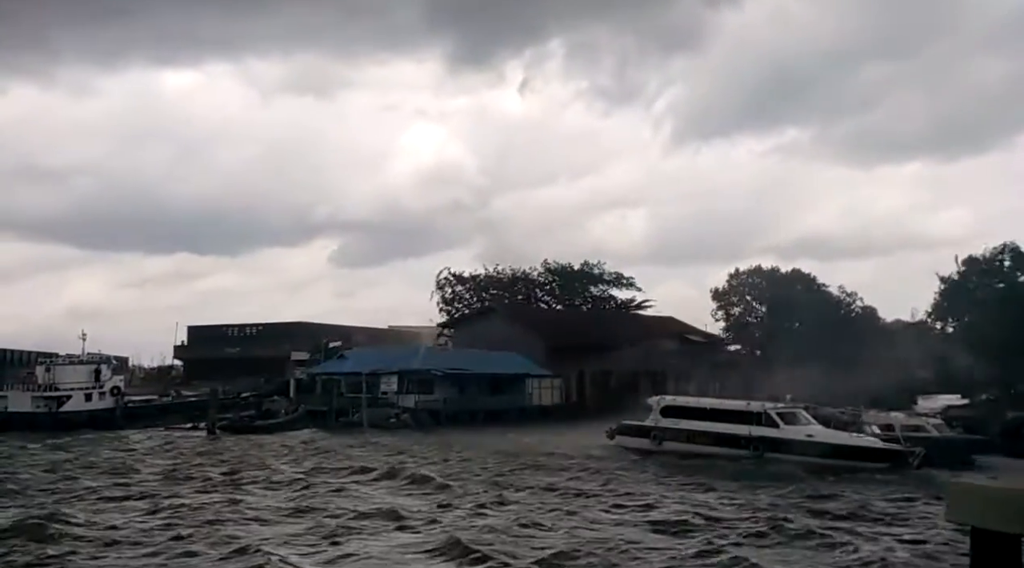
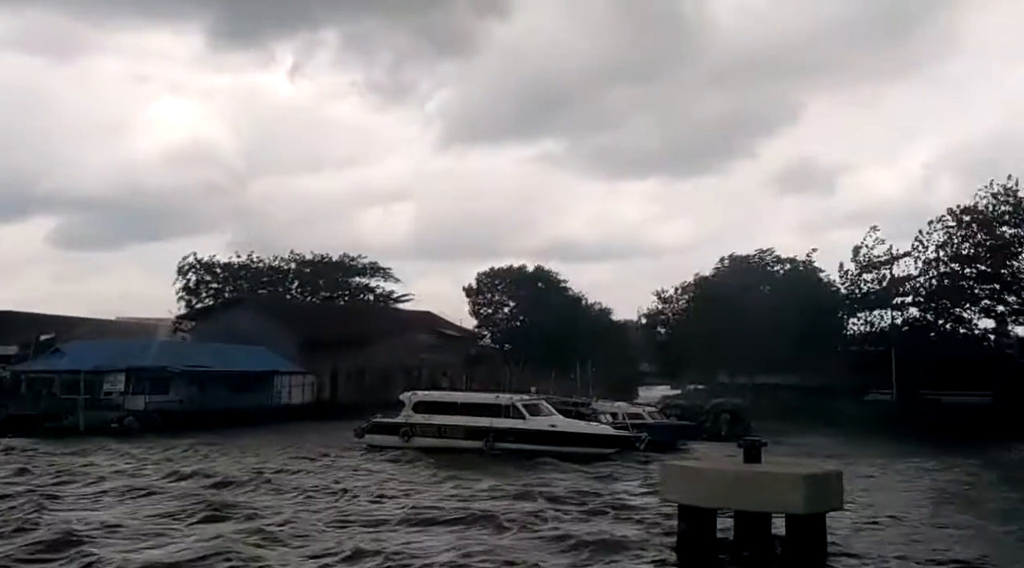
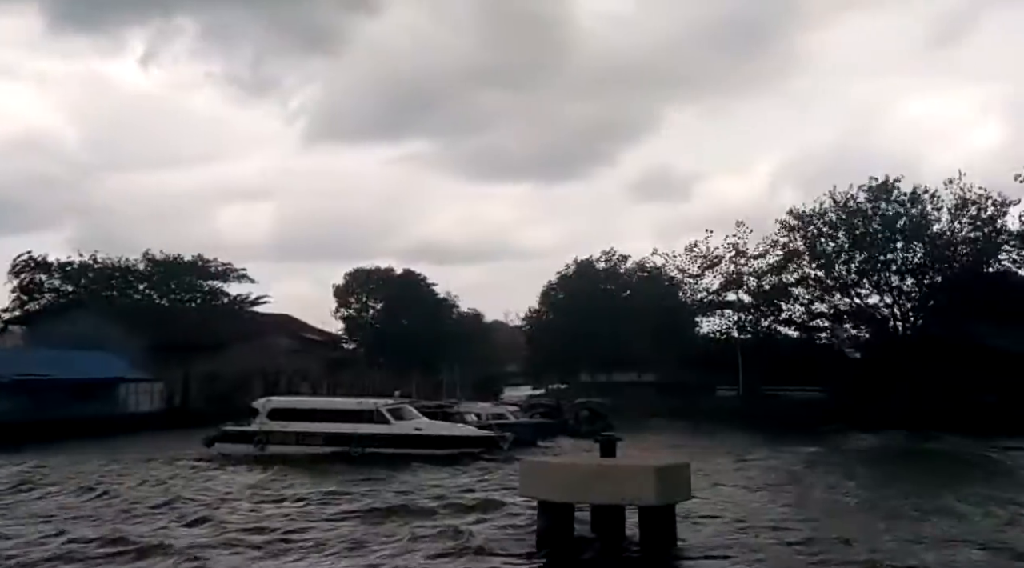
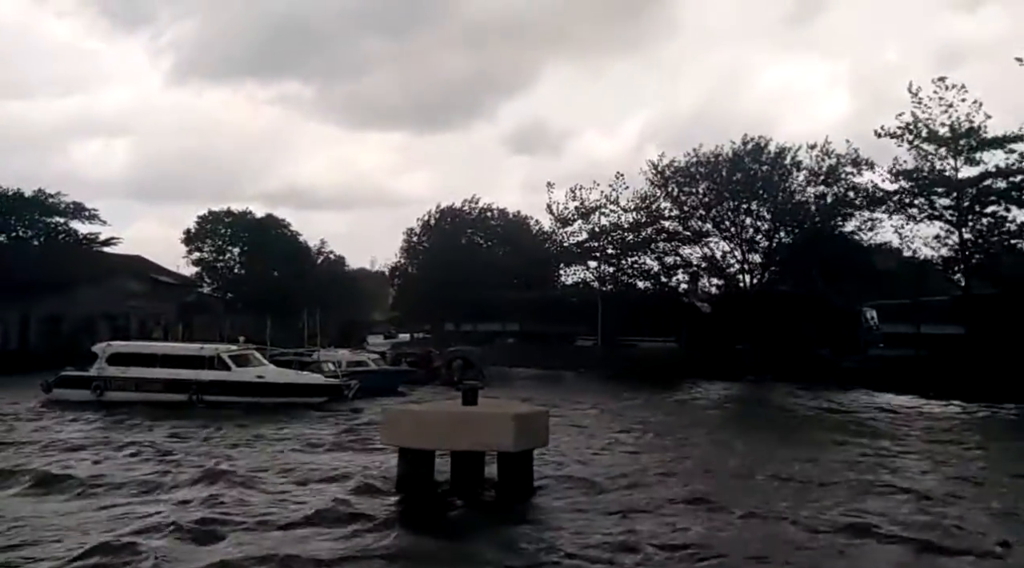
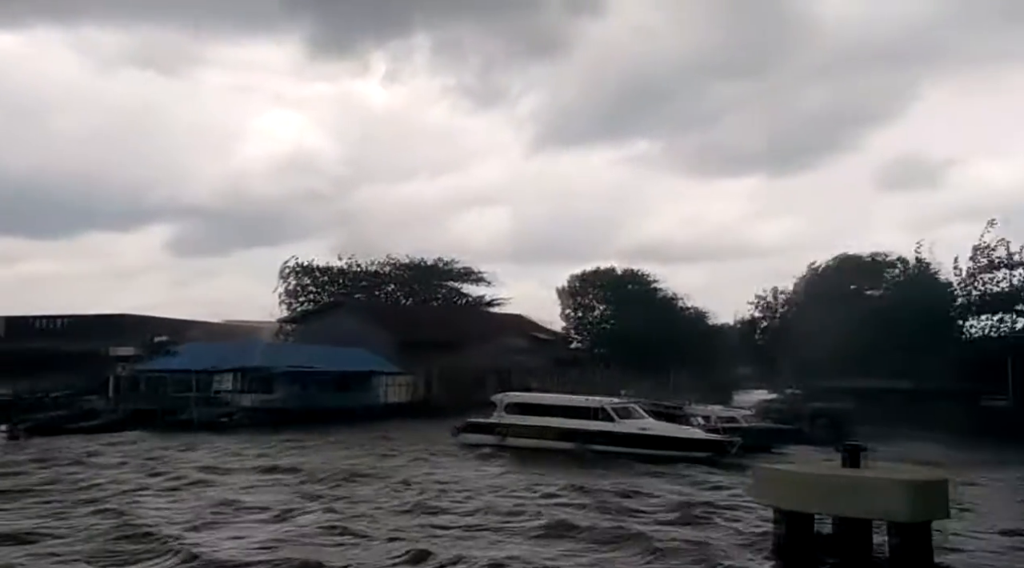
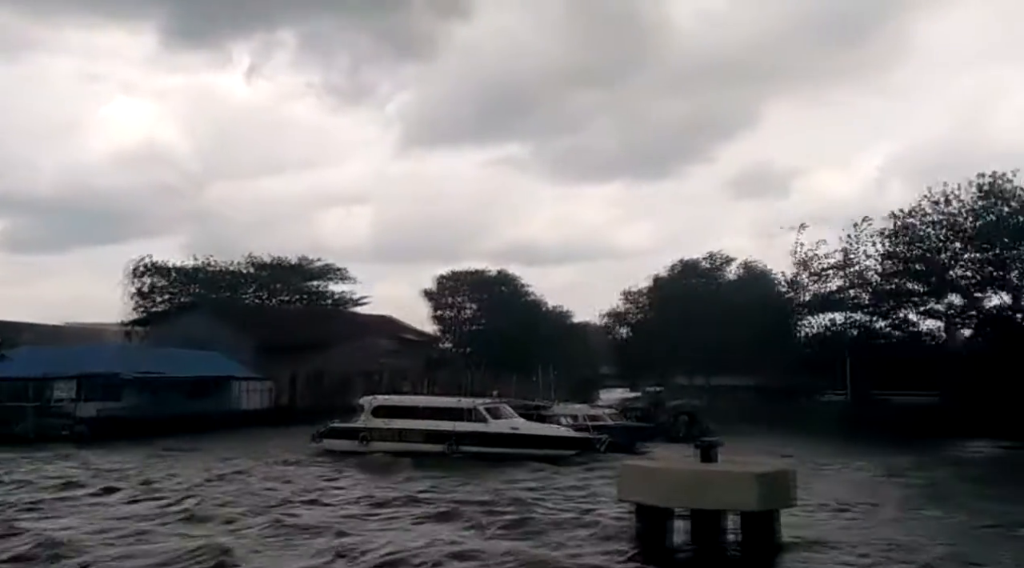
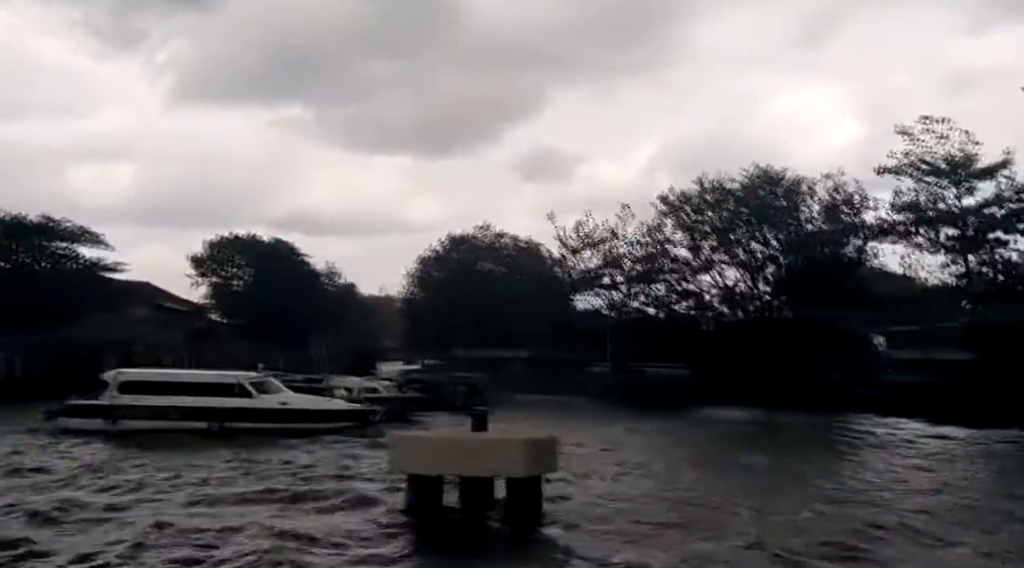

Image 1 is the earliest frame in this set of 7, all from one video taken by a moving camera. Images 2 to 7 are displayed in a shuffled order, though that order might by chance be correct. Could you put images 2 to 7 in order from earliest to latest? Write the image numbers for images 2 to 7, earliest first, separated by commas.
5, 2, 6, 3, 7, 4
